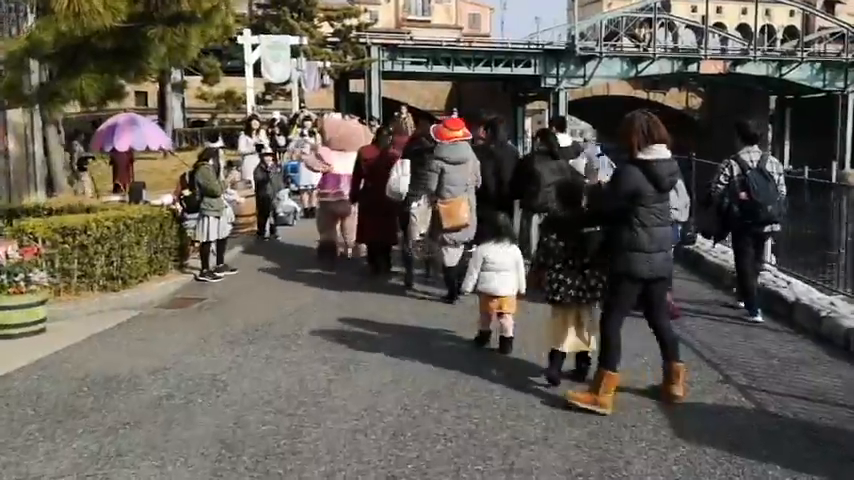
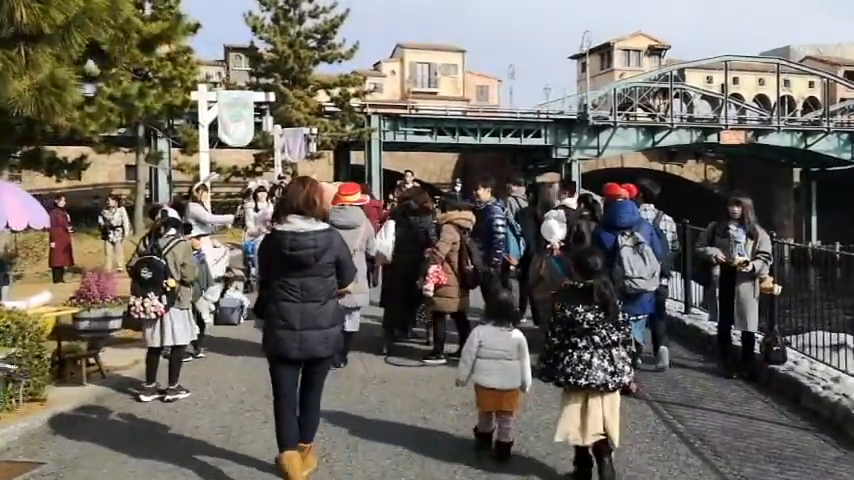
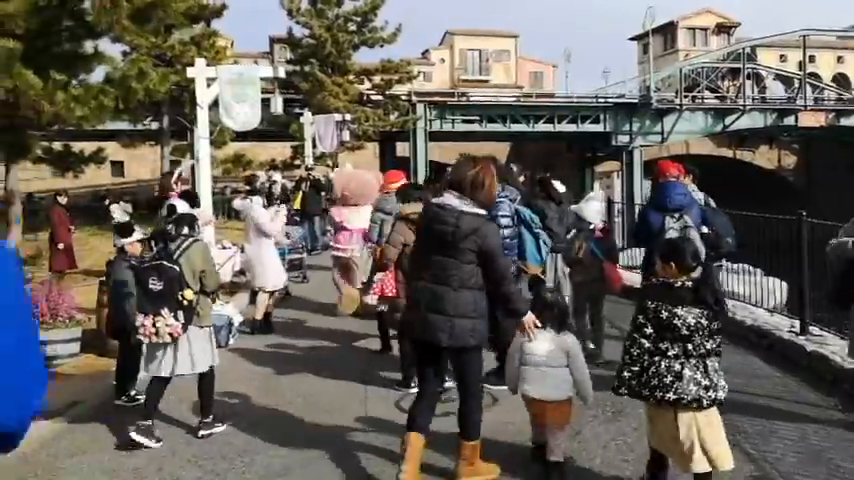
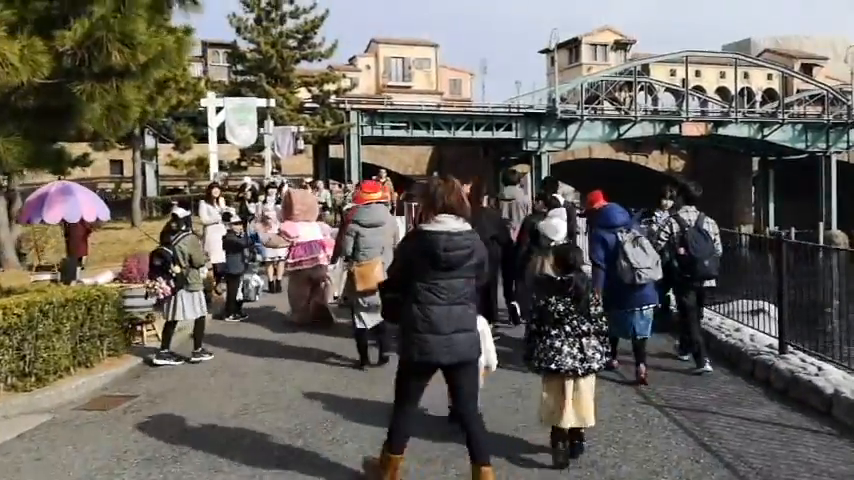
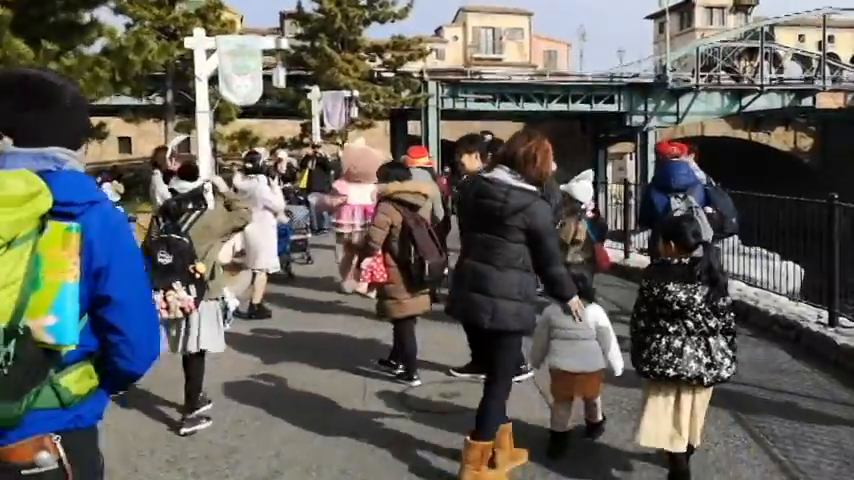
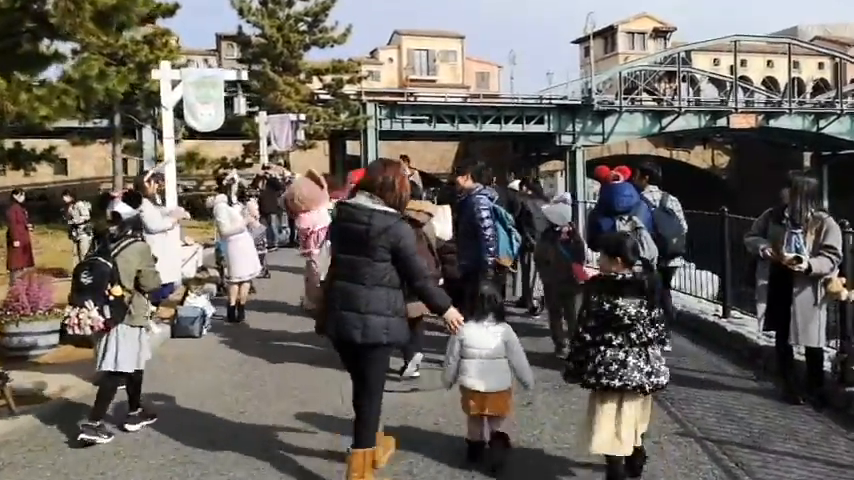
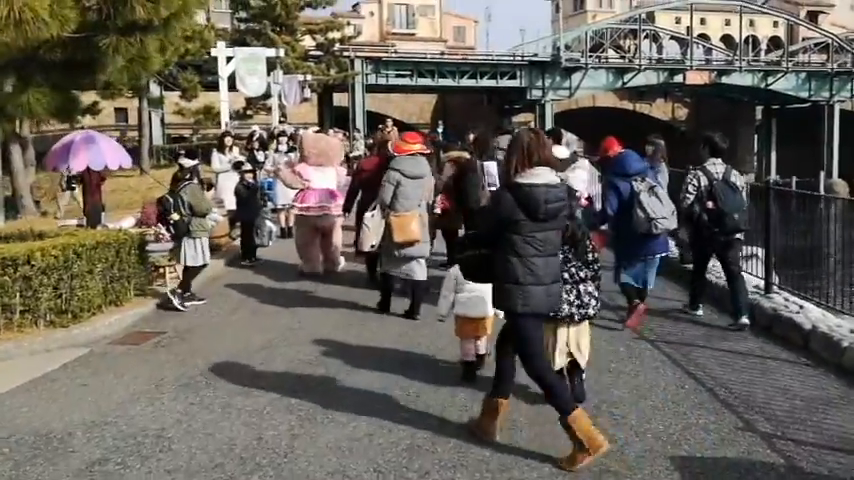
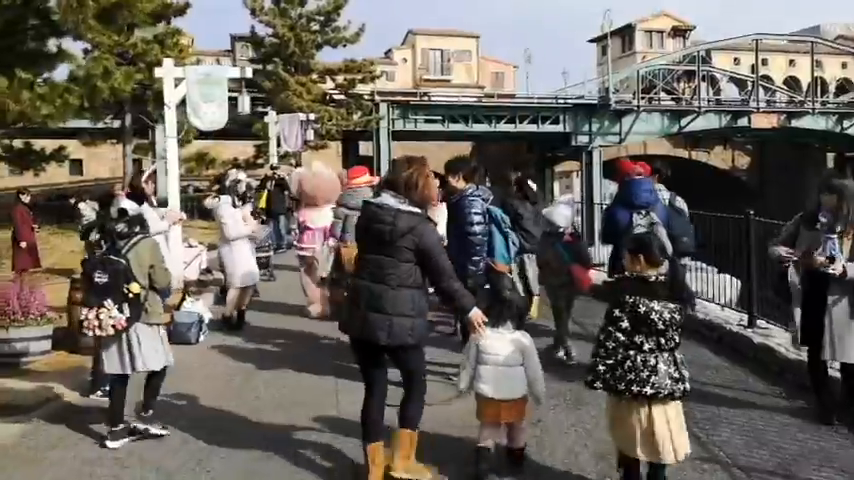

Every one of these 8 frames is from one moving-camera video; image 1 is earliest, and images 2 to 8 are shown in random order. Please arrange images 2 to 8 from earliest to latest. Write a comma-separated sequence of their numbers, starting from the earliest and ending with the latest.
7, 4, 2, 6, 8, 3, 5
